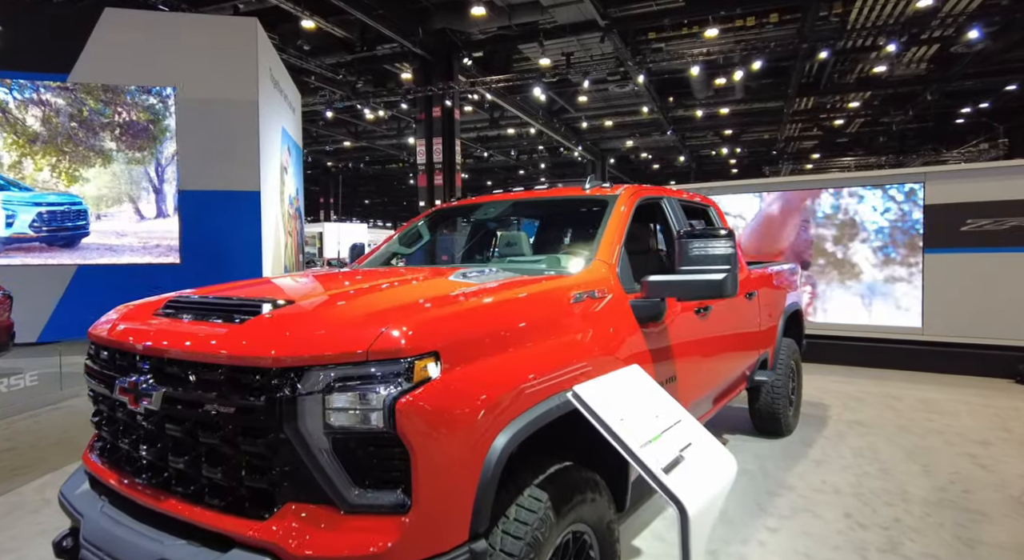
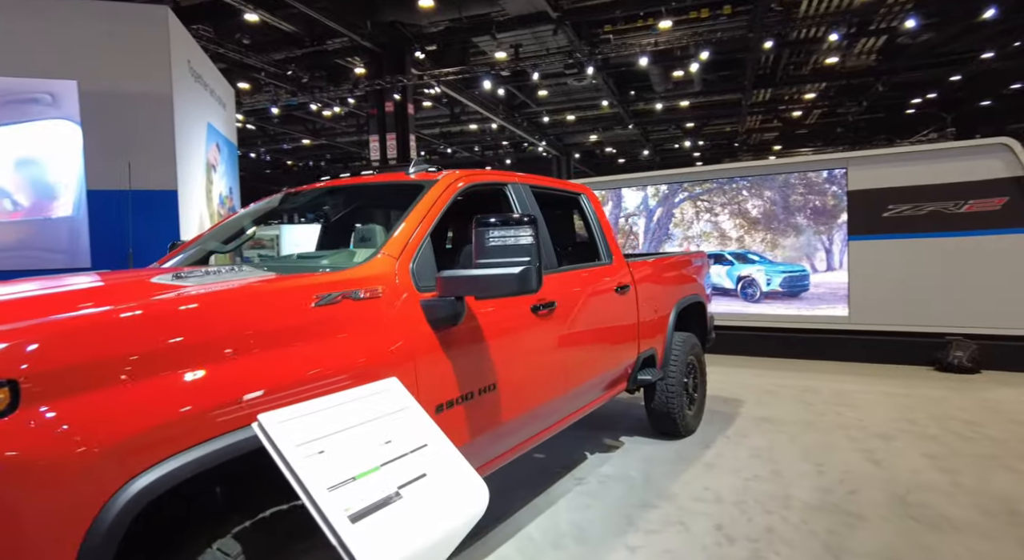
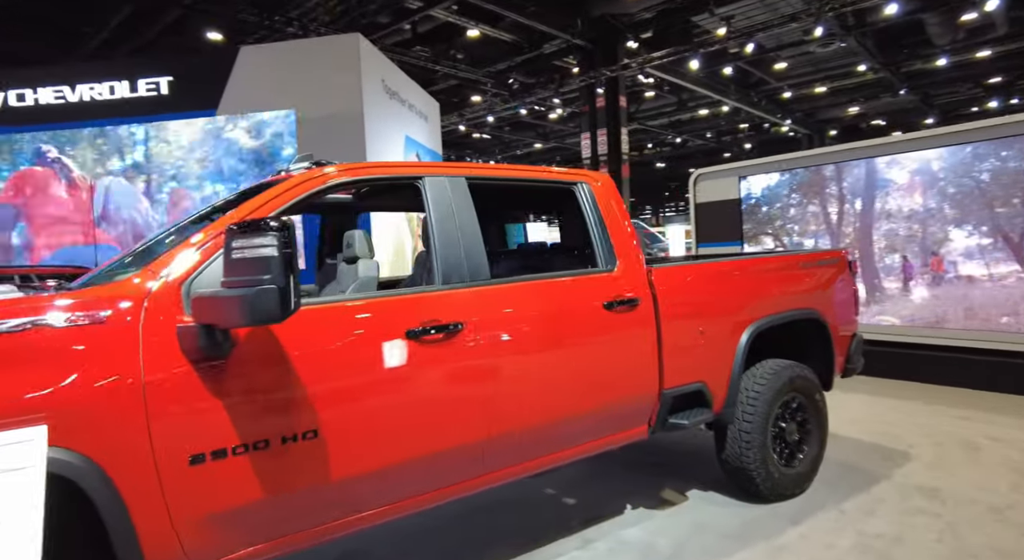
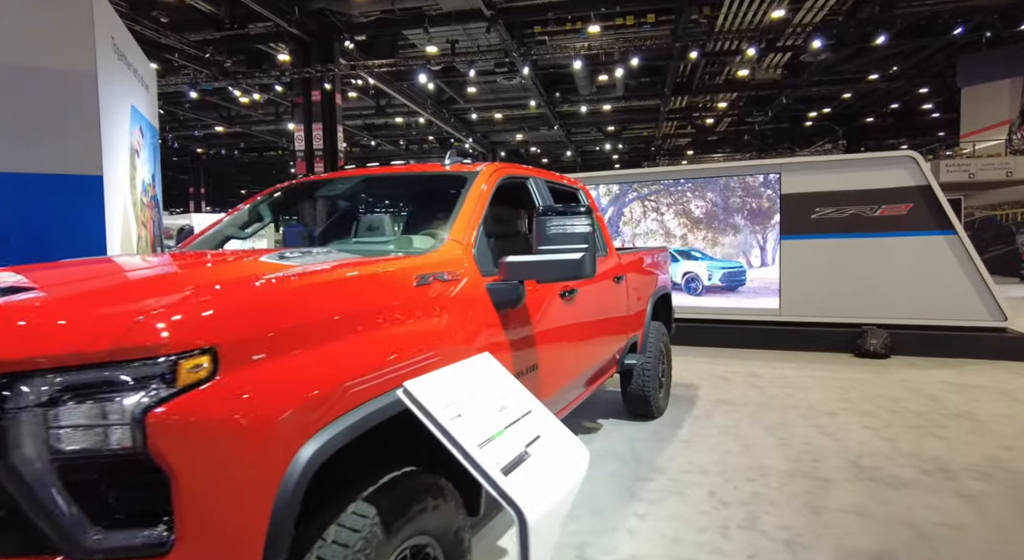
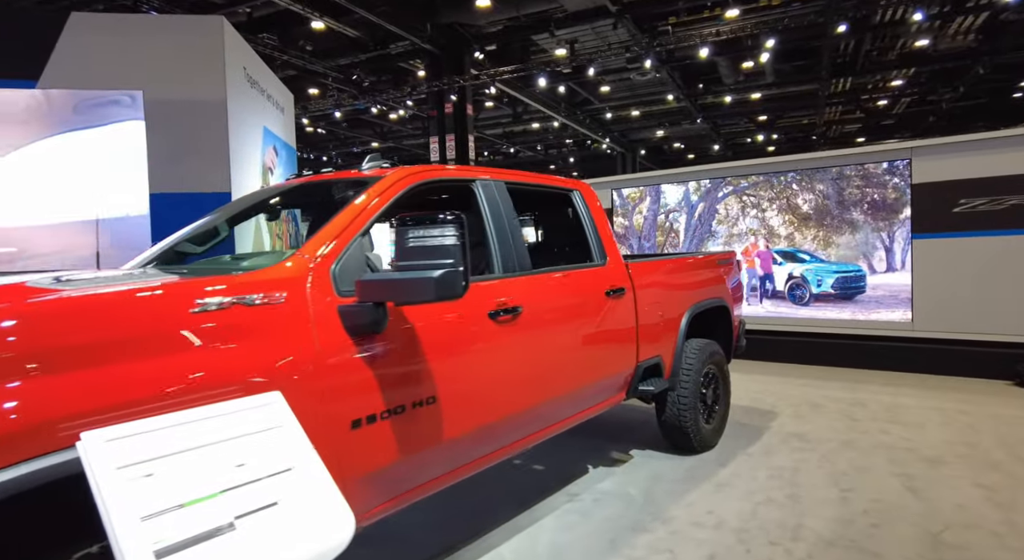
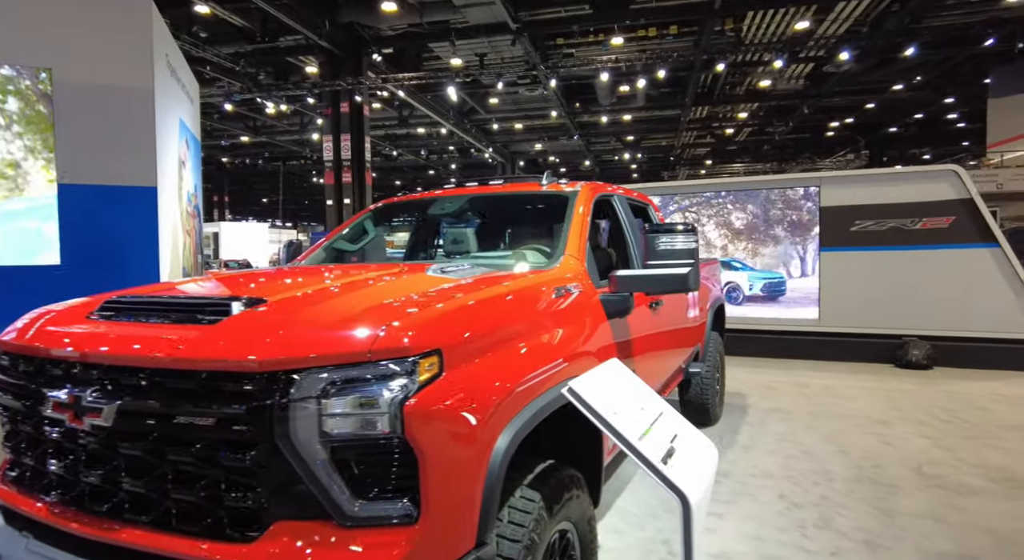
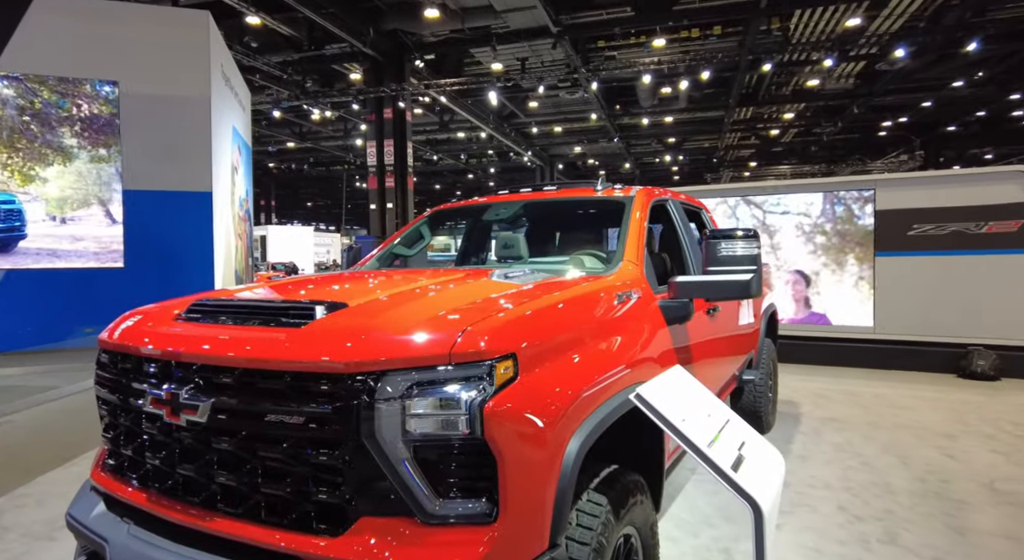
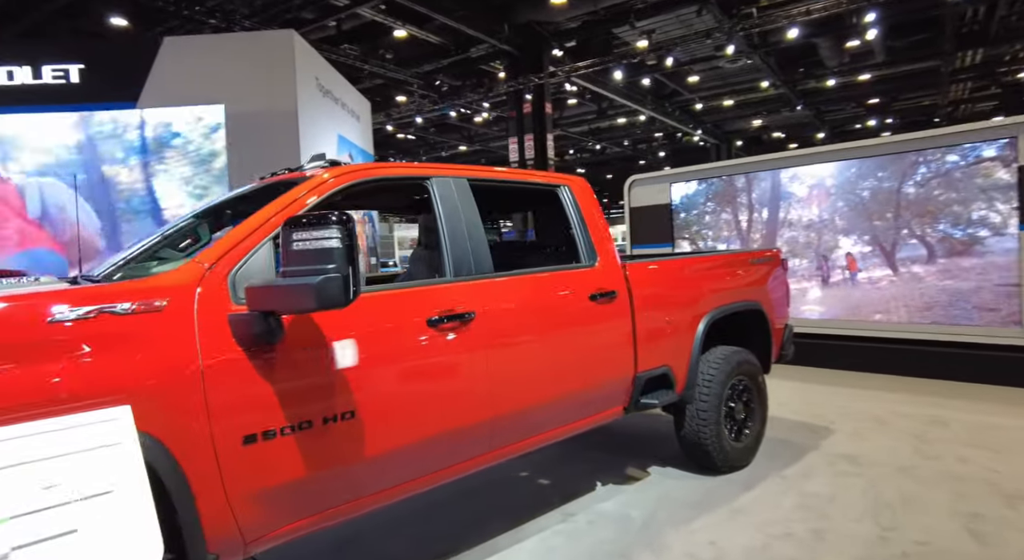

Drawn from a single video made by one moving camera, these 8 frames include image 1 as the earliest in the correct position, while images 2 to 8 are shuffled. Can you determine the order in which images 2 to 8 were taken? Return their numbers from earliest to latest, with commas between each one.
7, 6, 4, 2, 5, 8, 3
